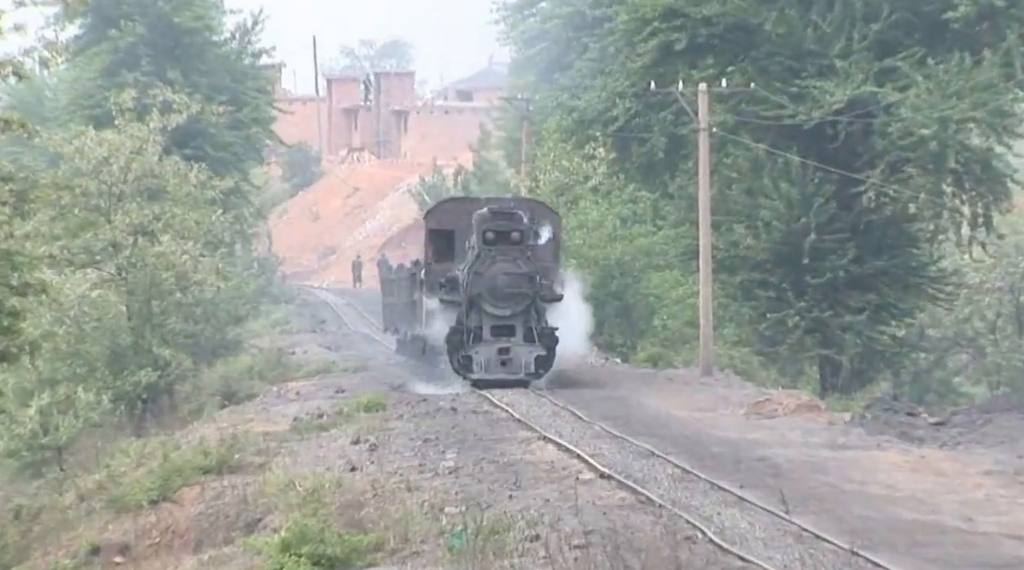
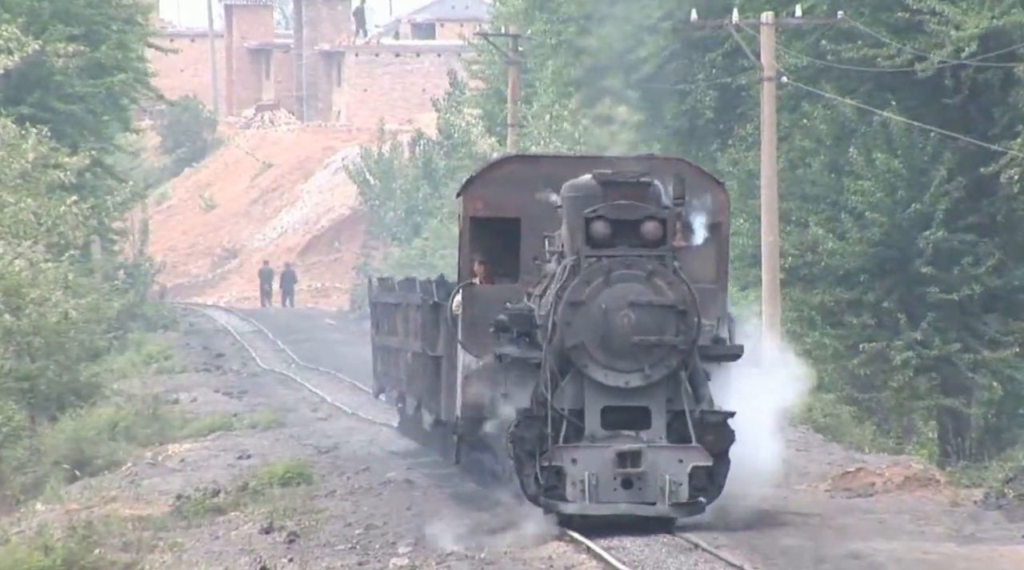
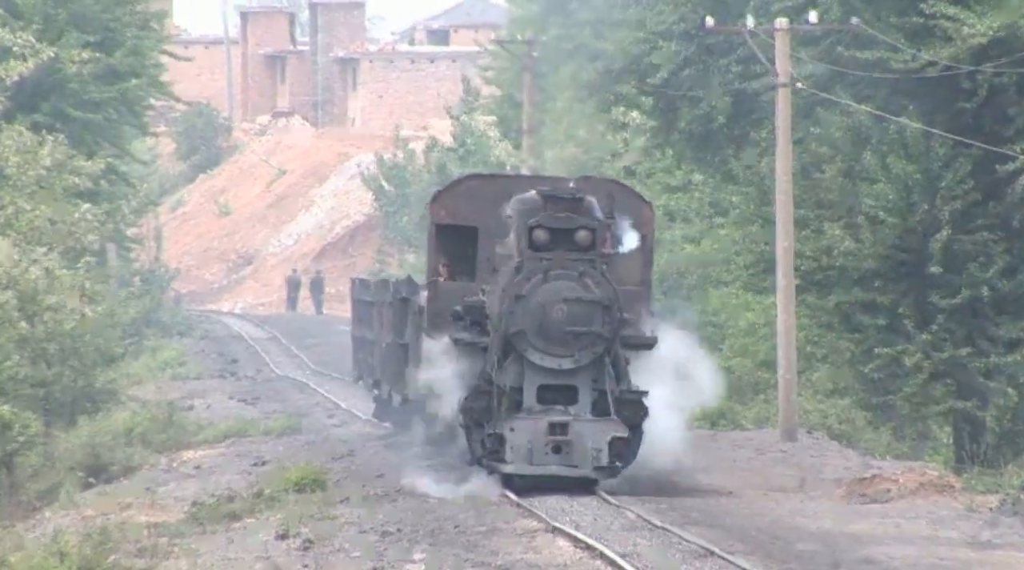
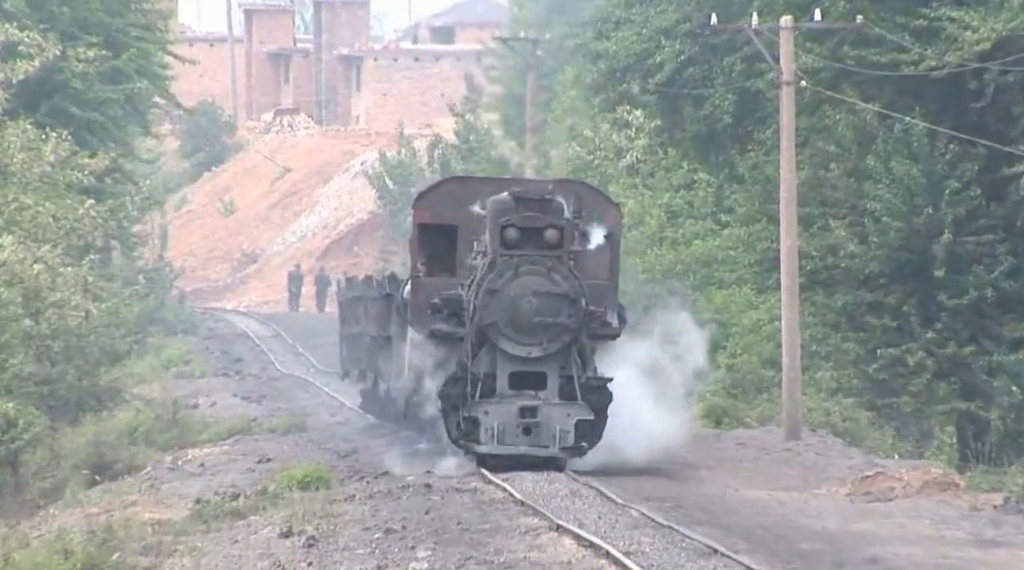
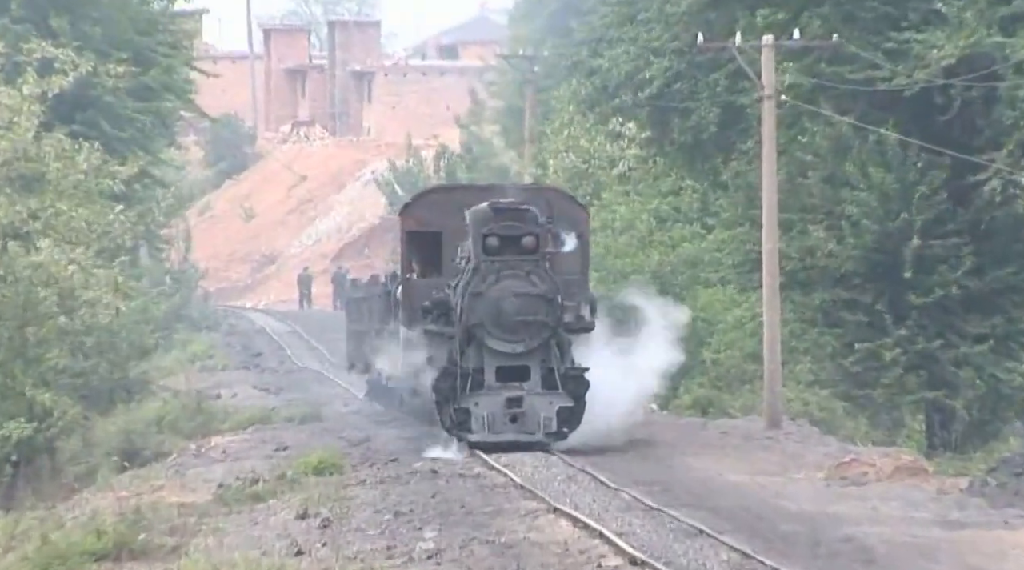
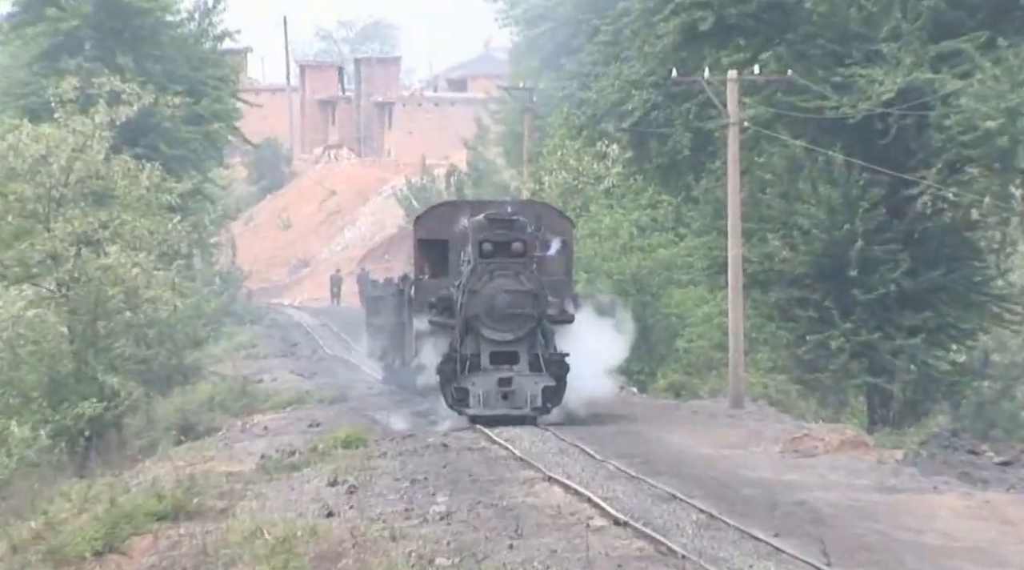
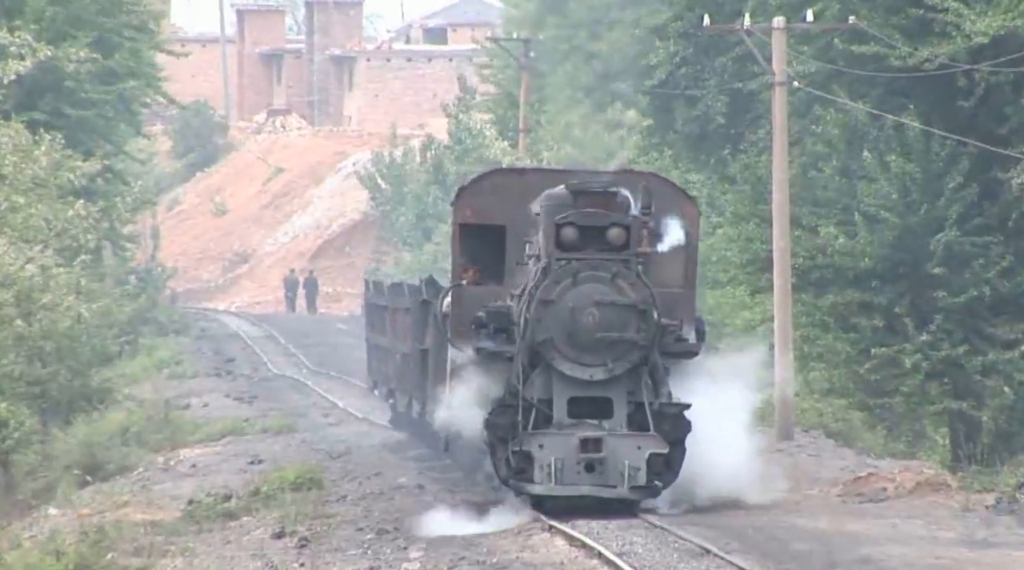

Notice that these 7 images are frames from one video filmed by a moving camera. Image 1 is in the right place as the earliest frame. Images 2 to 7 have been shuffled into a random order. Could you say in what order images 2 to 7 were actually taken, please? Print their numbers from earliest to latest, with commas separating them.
6, 5, 4, 3, 7, 2
